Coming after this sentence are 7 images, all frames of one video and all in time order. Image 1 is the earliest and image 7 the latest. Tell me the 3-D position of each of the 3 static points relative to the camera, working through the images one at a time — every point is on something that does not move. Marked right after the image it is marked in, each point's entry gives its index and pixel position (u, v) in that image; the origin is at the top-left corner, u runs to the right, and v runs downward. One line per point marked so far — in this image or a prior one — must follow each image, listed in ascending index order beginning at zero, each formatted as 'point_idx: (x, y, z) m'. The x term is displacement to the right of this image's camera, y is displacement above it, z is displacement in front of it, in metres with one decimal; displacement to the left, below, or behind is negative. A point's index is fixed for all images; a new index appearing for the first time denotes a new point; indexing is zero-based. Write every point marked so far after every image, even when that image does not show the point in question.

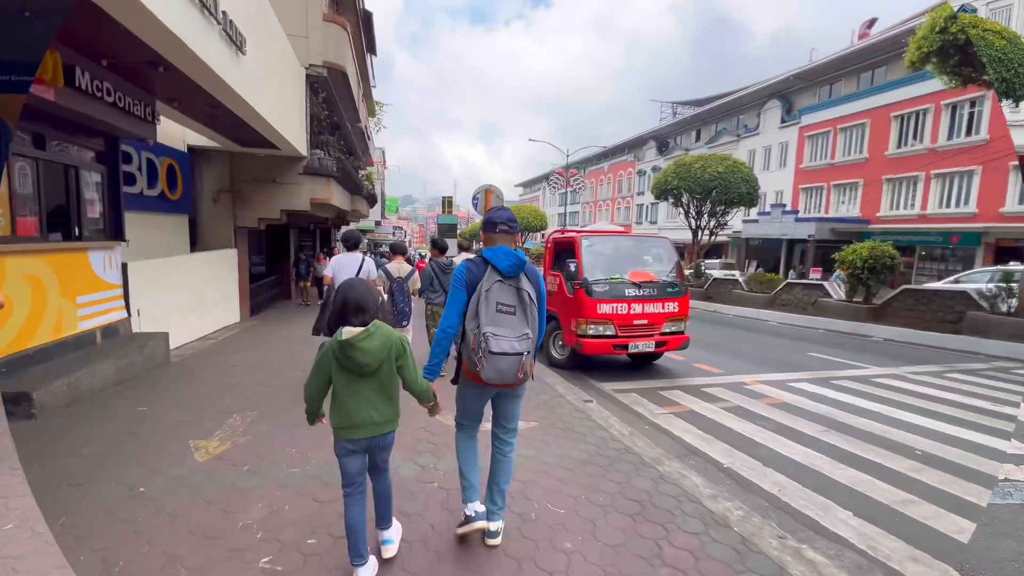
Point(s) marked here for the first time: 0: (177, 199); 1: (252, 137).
0: (-6.2, +1.7, +8.3) m
1: (-5.0, +2.9, +8.6) m
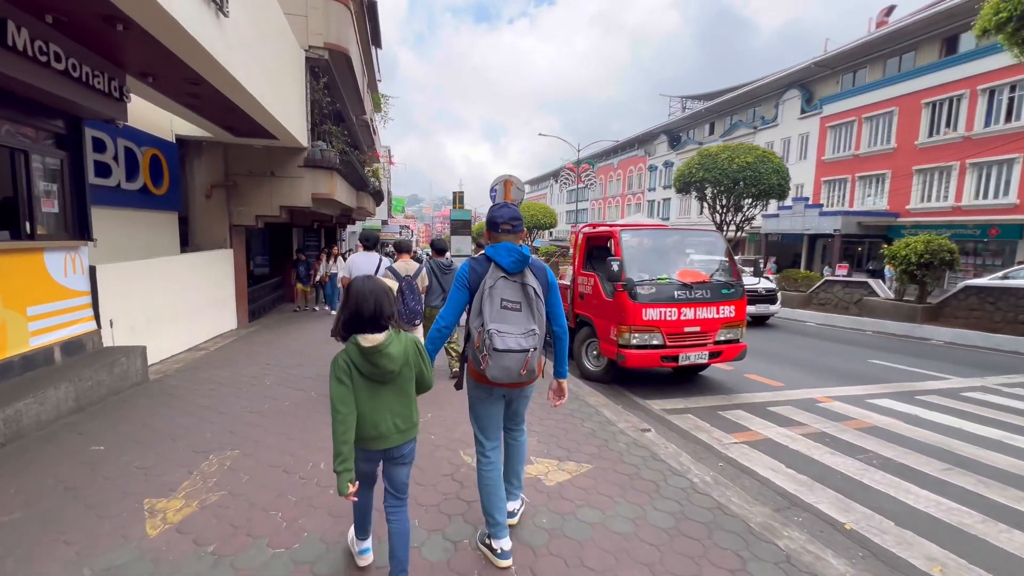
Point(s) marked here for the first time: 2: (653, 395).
0: (-5.8, +1.6, +7.5) m
1: (-4.6, +2.8, +7.7) m
2: (+1.8, -1.4, +5.8) m
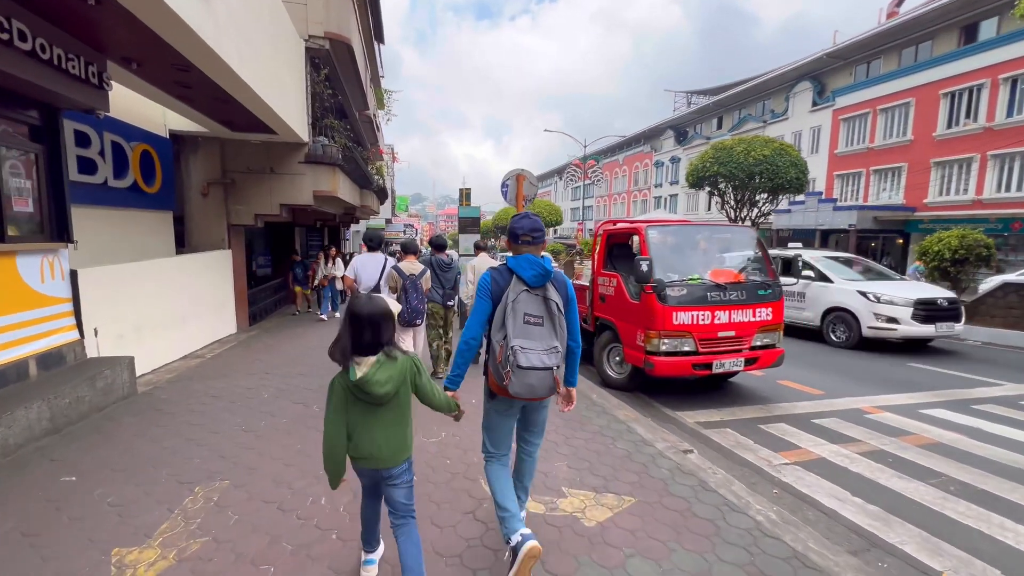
0: (-5.6, +1.5, +7.1) m
1: (-4.4, +2.8, +7.3) m
2: (+2.0, -1.4, +5.4) m
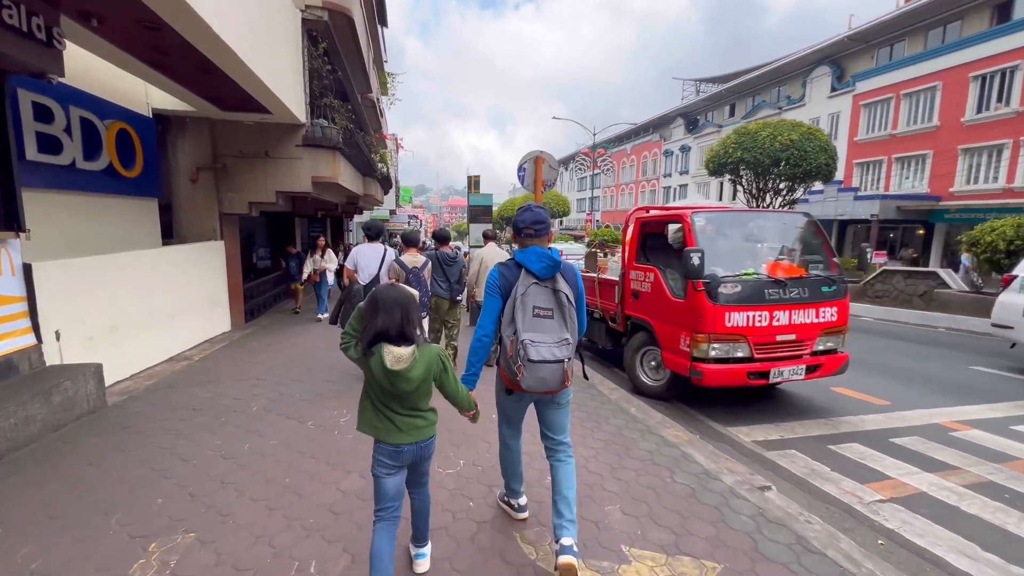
0: (-5.3, +1.6, +6.4) m
1: (-4.1, +2.8, +6.6) m
2: (+2.3, -1.4, +4.7) m
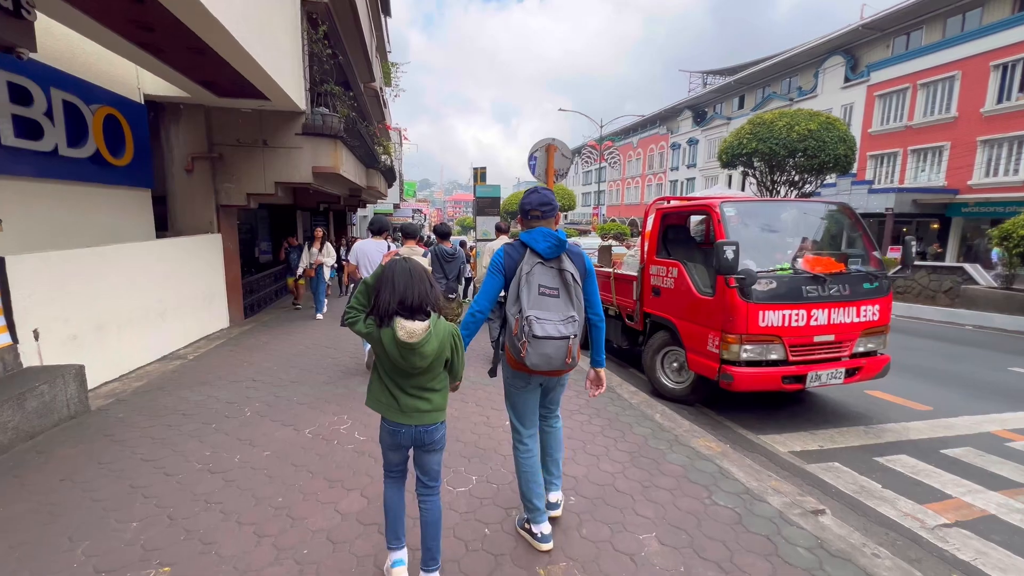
0: (-5.2, +1.7, +6.1) m
1: (-4.0, +2.9, +6.2) m
2: (+2.4, -1.3, +4.3) m
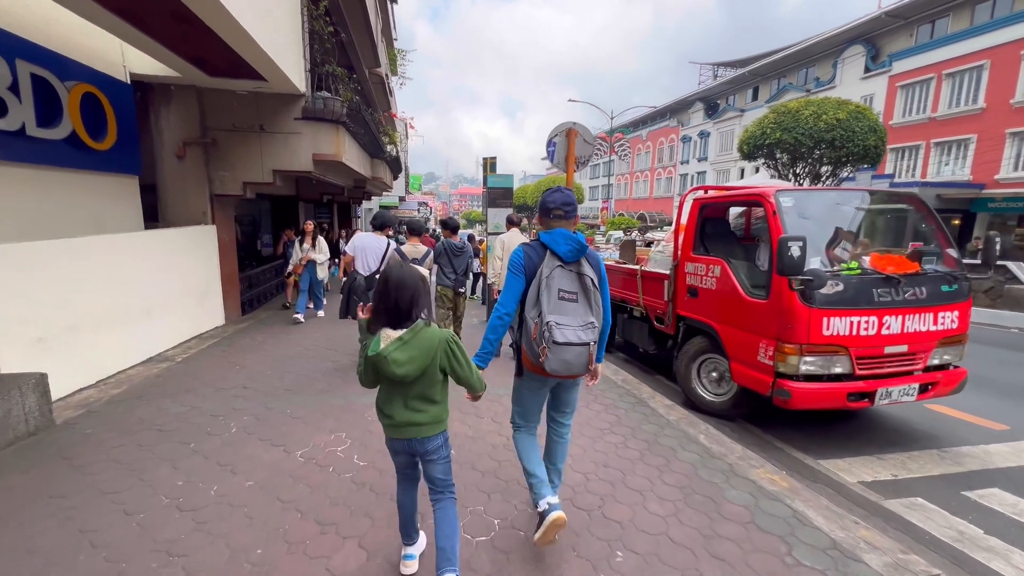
0: (-5.0, +1.7, +5.6) m
1: (-3.7, +3.0, +5.7) m
2: (+2.6, -1.3, +3.8) m
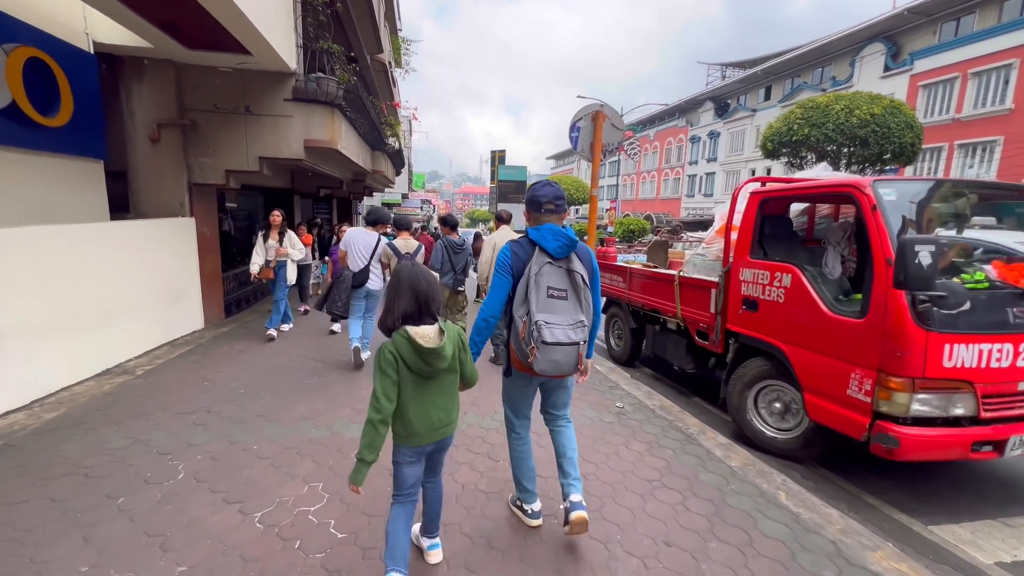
0: (-4.8, +1.7, +4.8) m
1: (-3.5, +2.9, +5.0) m
2: (+2.7, -1.4, +3.0) m
